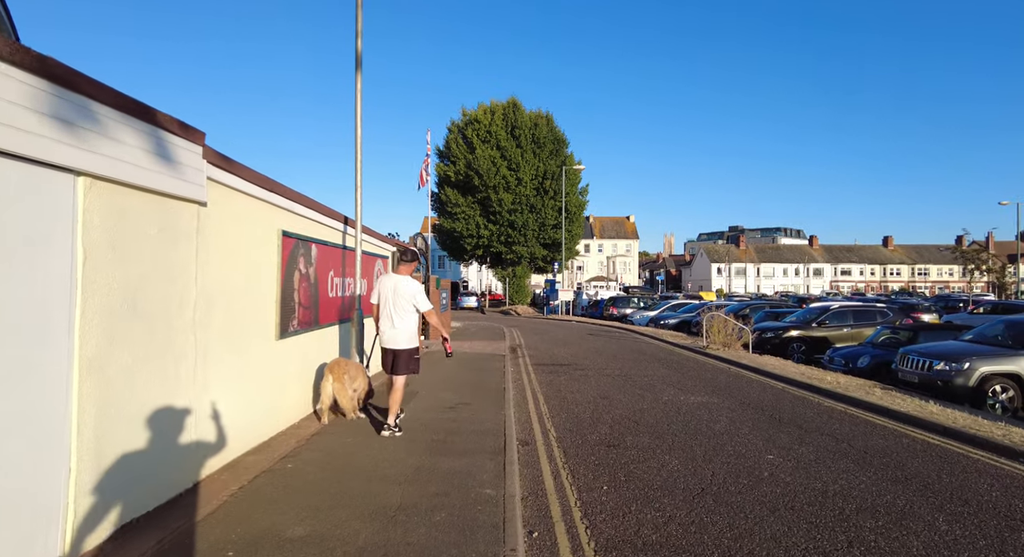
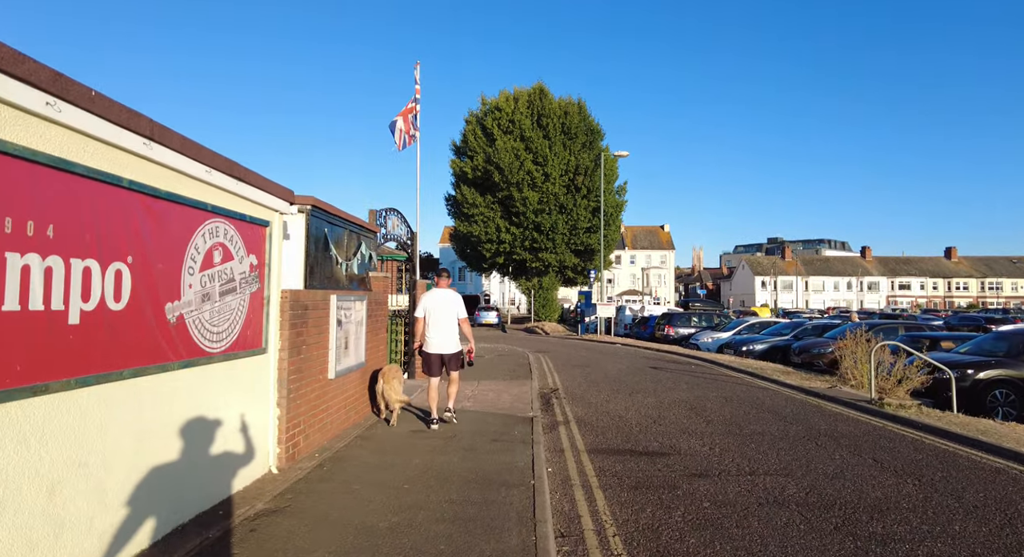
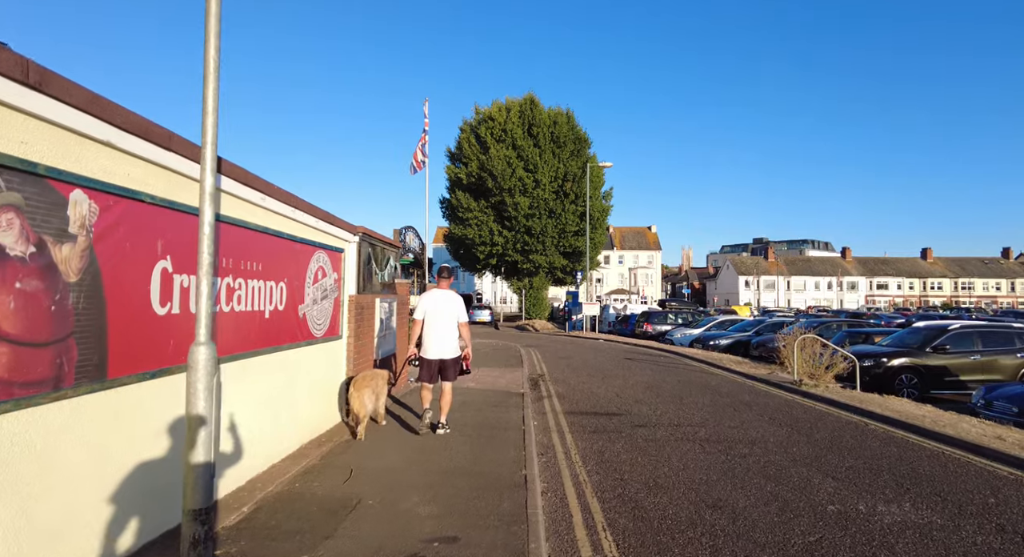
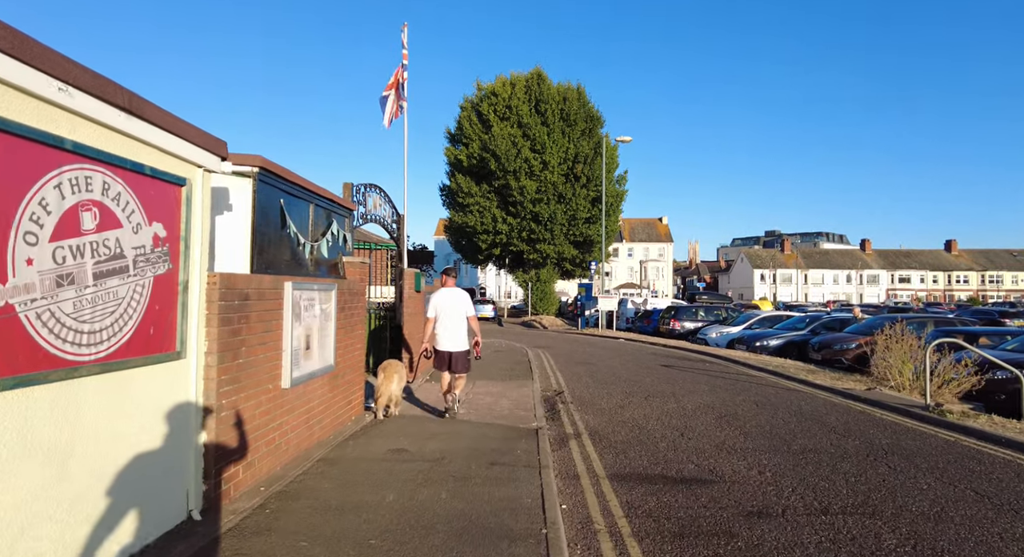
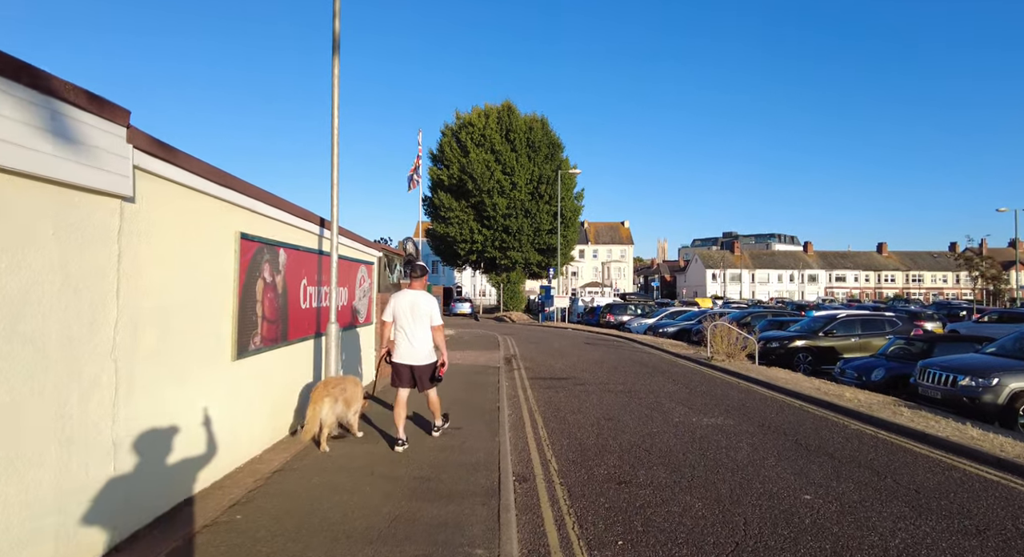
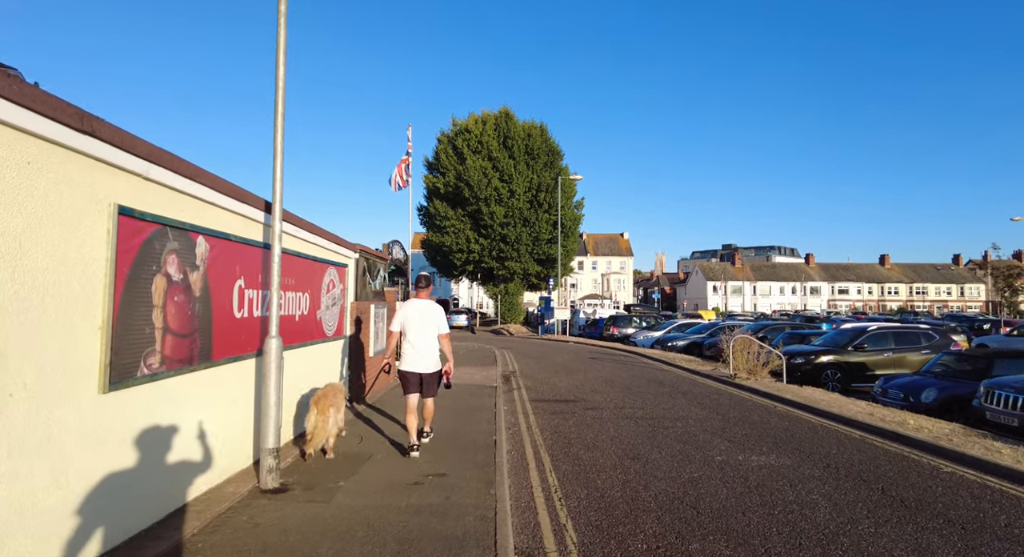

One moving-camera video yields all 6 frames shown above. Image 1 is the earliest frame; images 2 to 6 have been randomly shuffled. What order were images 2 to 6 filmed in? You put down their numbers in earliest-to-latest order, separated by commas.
5, 6, 3, 2, 4
